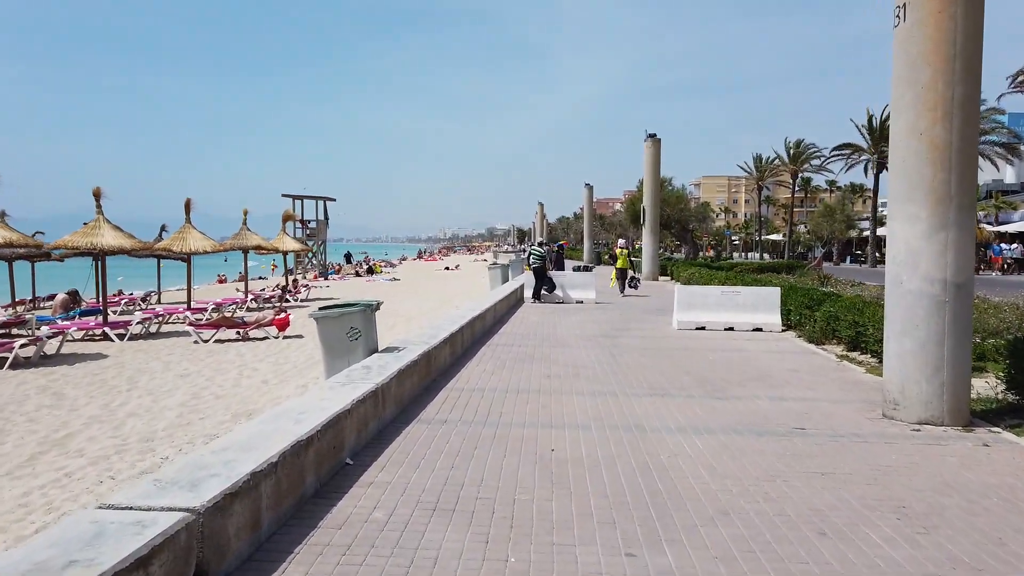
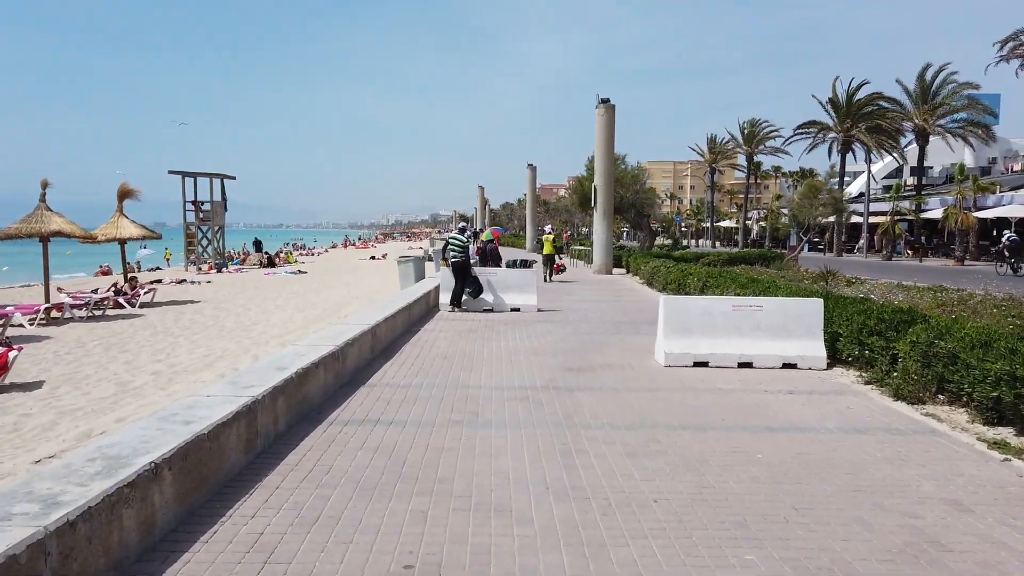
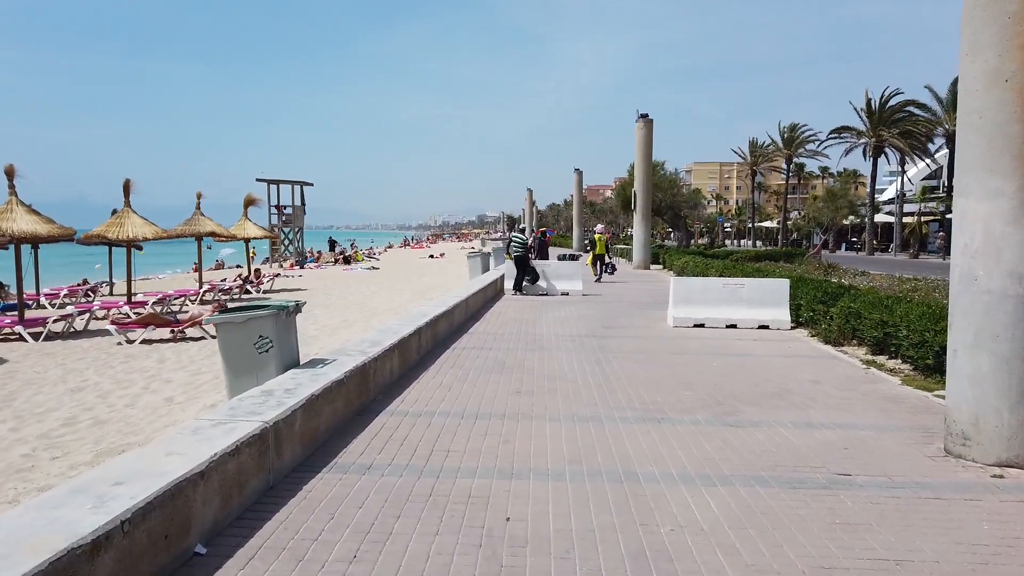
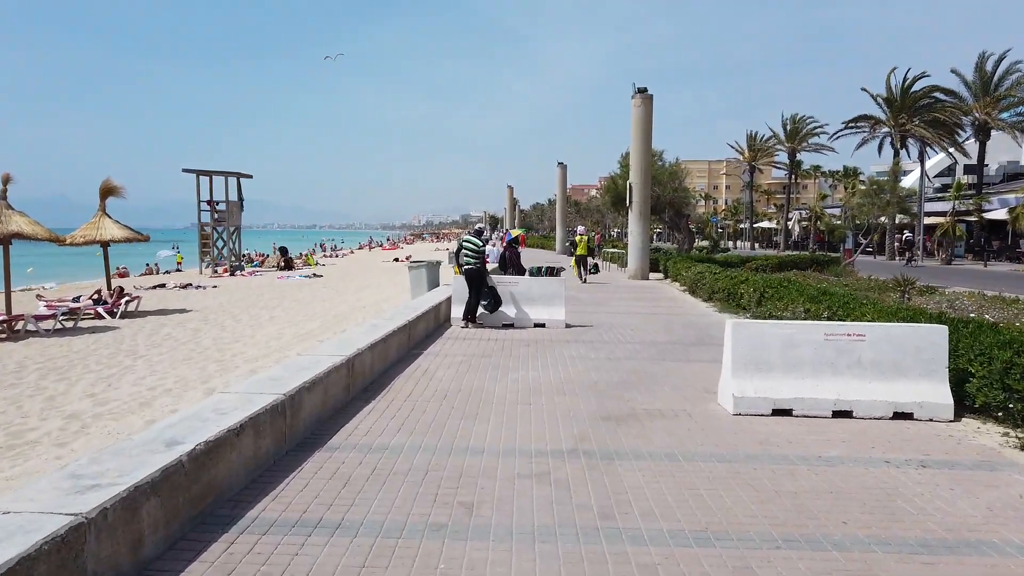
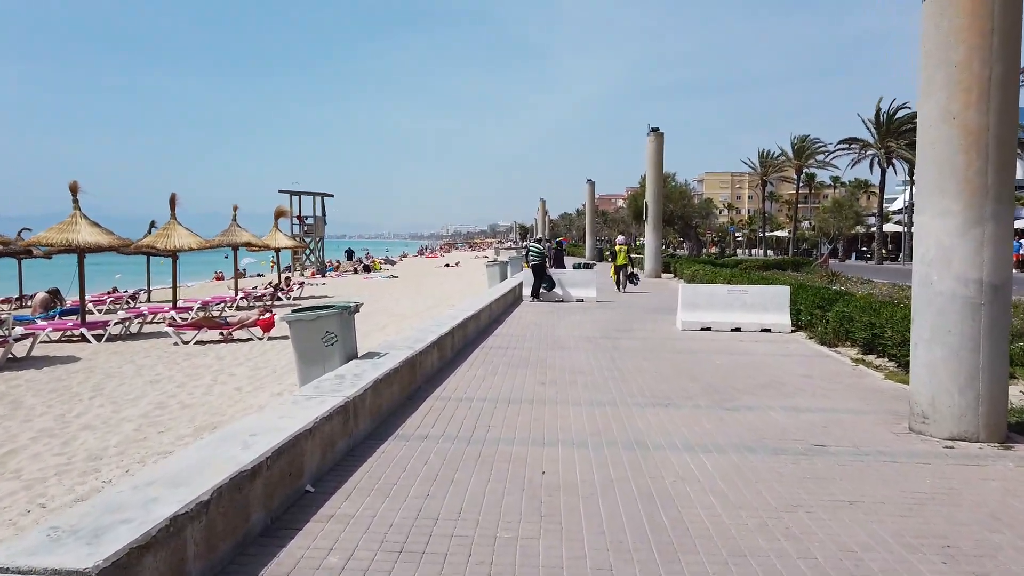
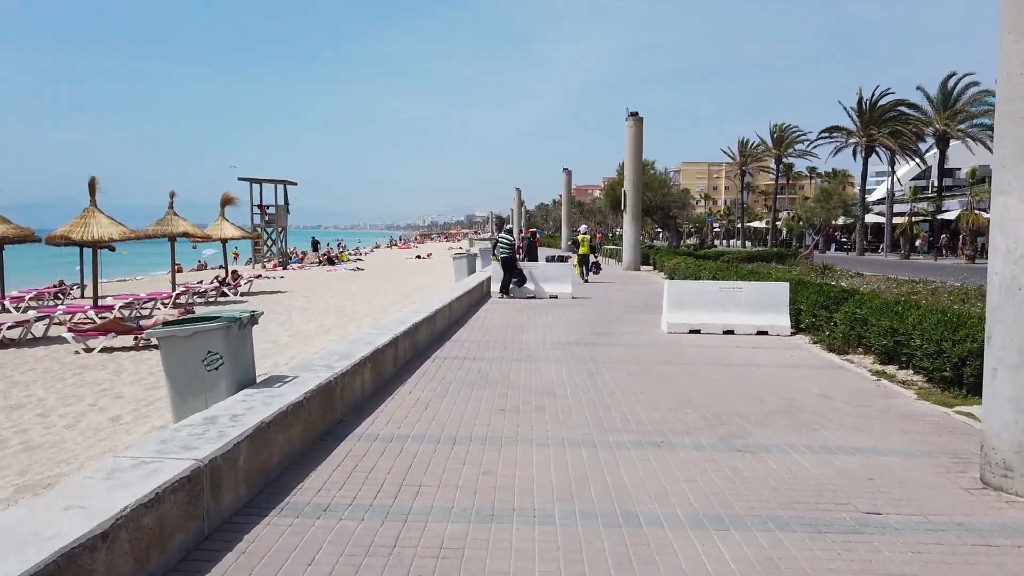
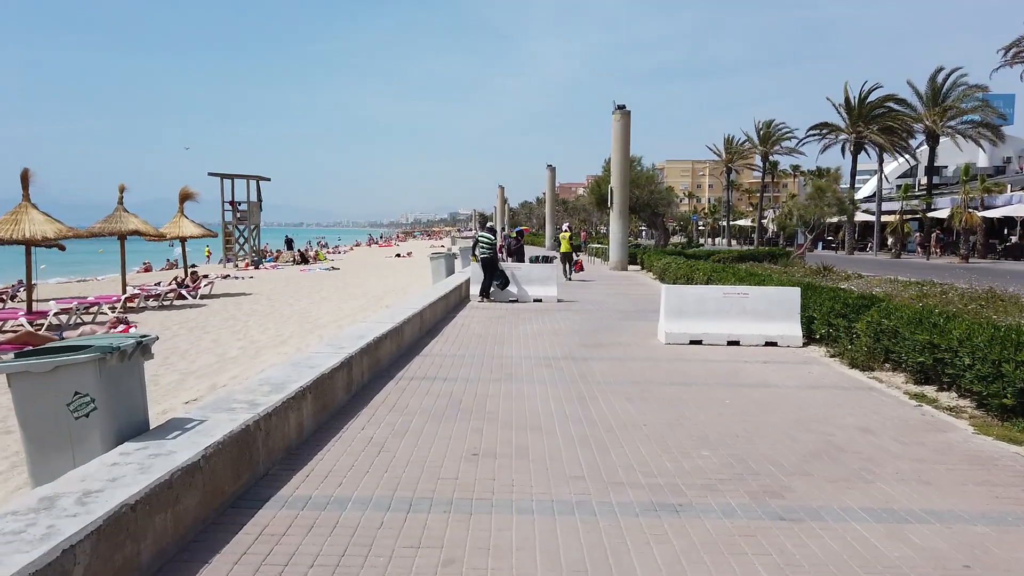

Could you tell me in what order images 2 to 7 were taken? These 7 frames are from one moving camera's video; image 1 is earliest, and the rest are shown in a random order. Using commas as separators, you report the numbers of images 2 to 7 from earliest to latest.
5, 3, 6, 7, 2, 4
